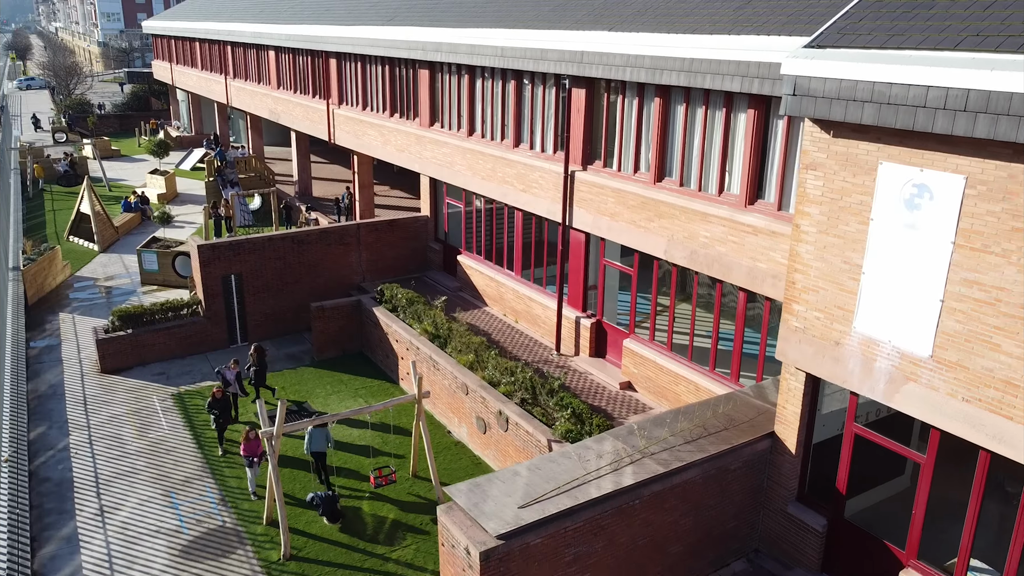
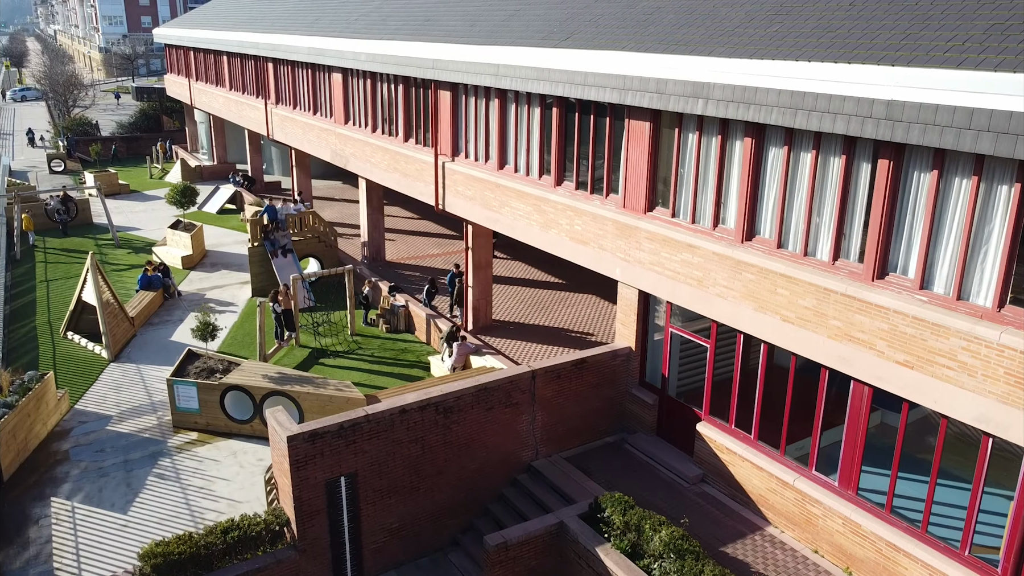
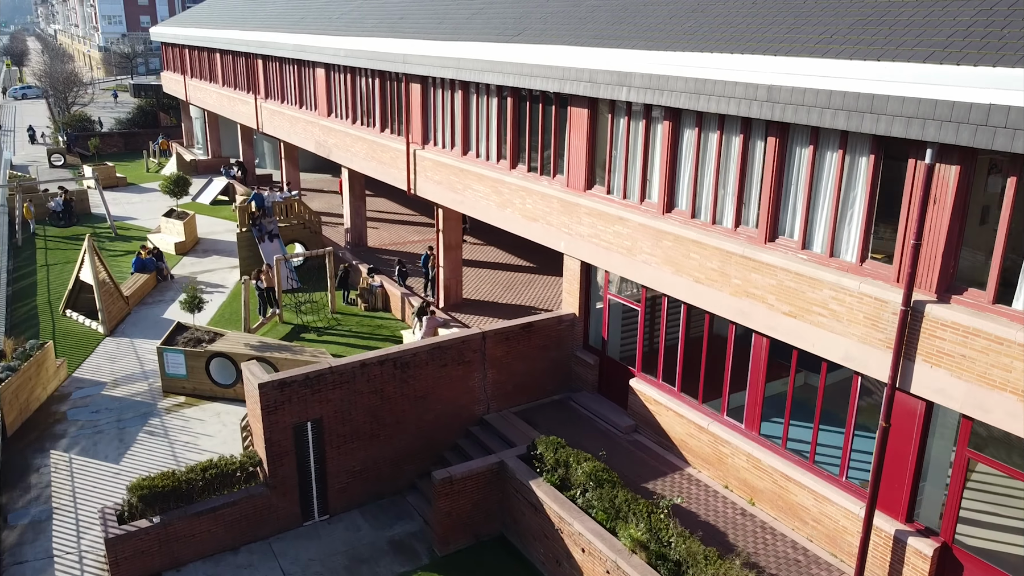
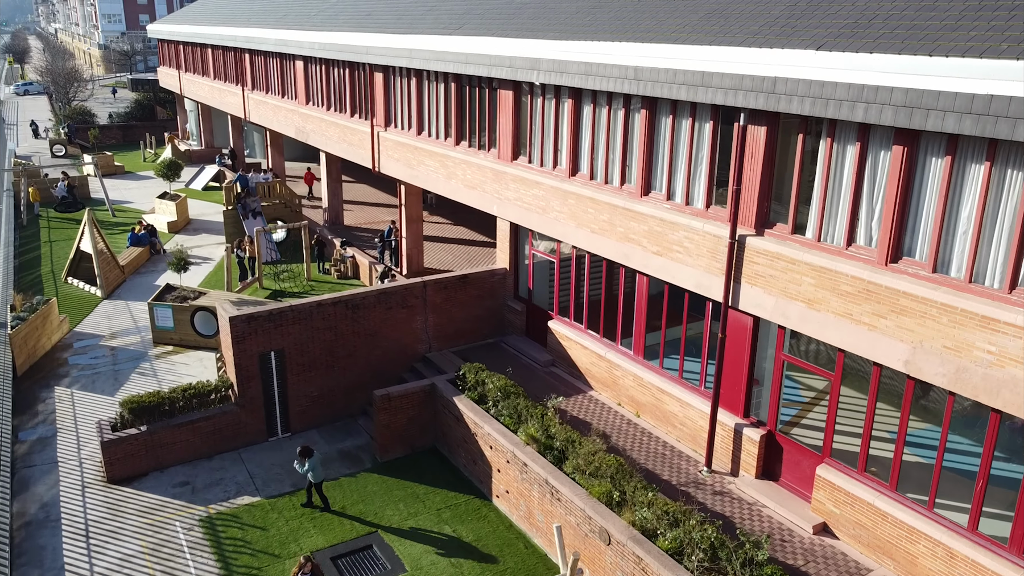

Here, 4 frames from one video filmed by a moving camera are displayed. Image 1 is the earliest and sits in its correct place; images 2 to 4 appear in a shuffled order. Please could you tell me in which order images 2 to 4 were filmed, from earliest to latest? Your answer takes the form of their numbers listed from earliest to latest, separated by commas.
4, 3, 2
